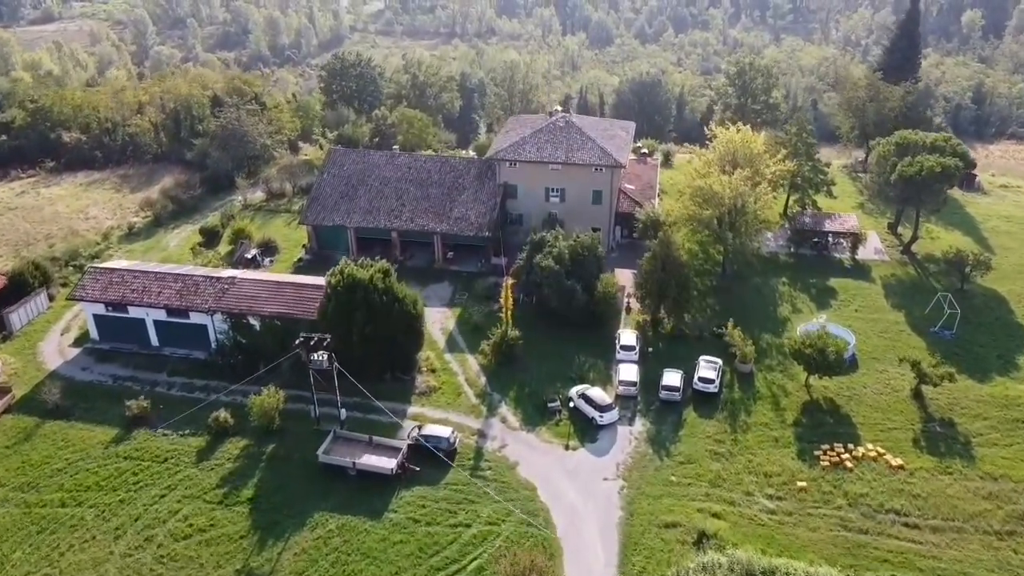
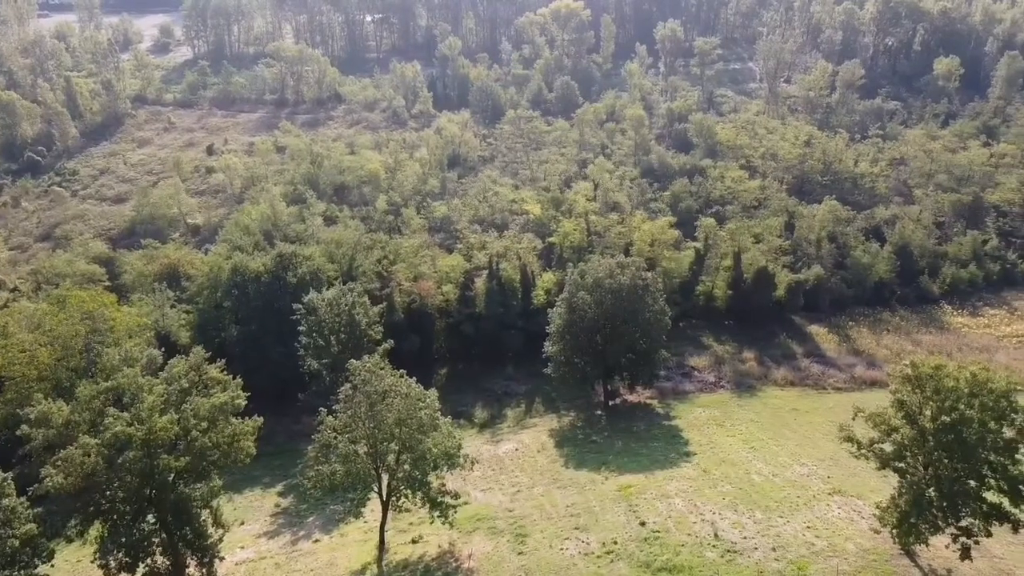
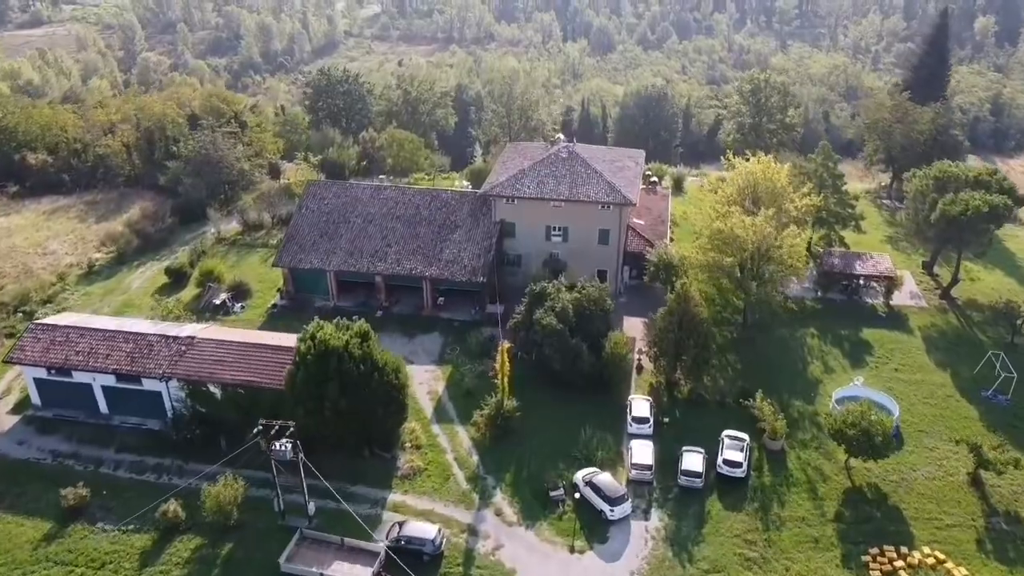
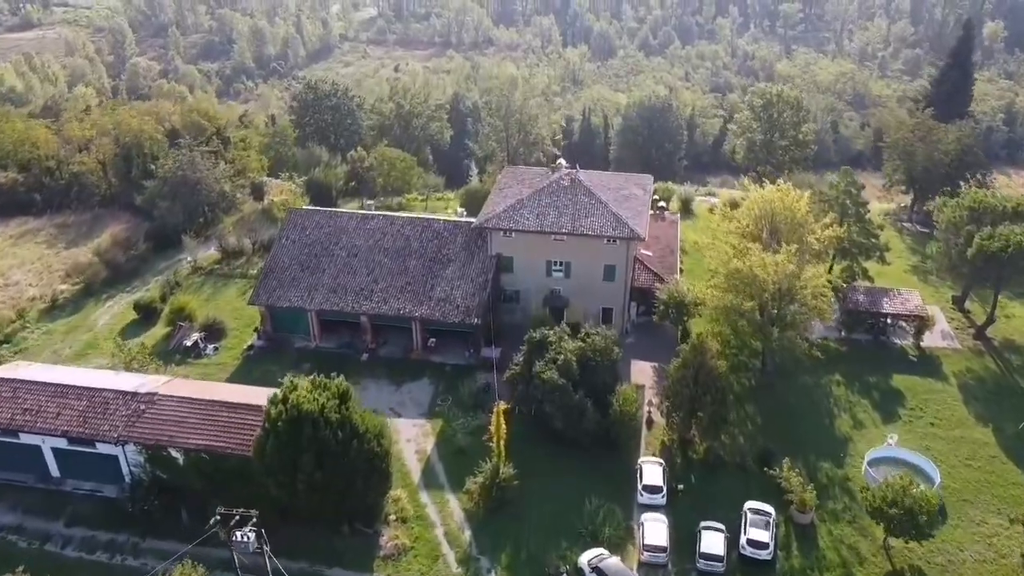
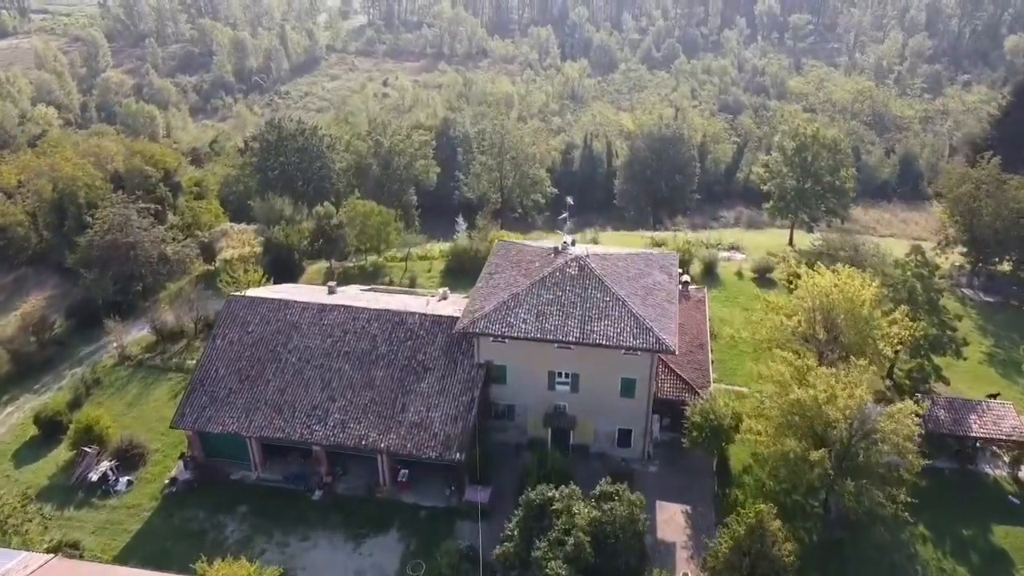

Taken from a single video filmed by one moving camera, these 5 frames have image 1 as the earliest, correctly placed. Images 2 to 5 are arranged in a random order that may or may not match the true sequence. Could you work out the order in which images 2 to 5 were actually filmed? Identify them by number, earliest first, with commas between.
3, 4, 5, 2
